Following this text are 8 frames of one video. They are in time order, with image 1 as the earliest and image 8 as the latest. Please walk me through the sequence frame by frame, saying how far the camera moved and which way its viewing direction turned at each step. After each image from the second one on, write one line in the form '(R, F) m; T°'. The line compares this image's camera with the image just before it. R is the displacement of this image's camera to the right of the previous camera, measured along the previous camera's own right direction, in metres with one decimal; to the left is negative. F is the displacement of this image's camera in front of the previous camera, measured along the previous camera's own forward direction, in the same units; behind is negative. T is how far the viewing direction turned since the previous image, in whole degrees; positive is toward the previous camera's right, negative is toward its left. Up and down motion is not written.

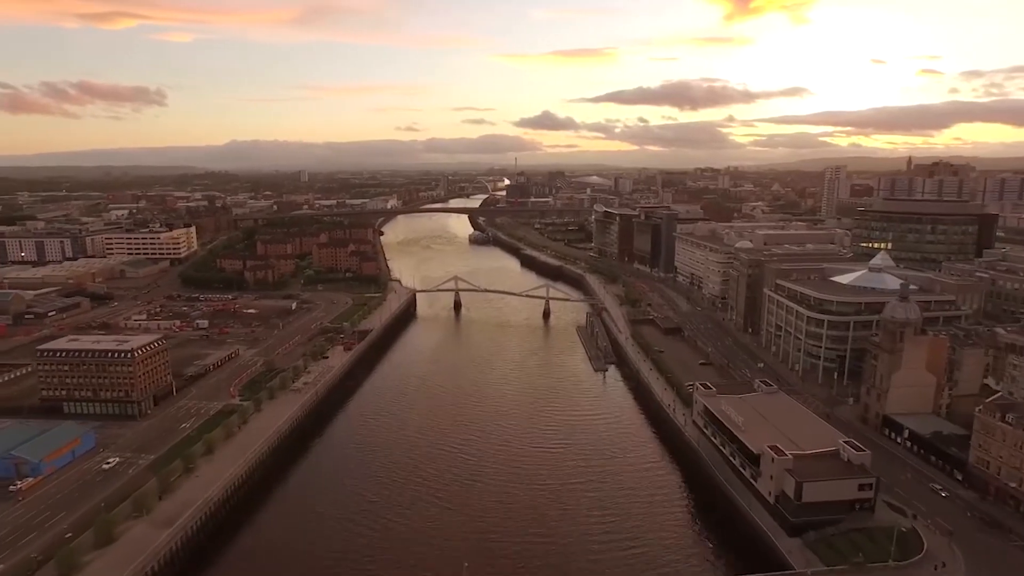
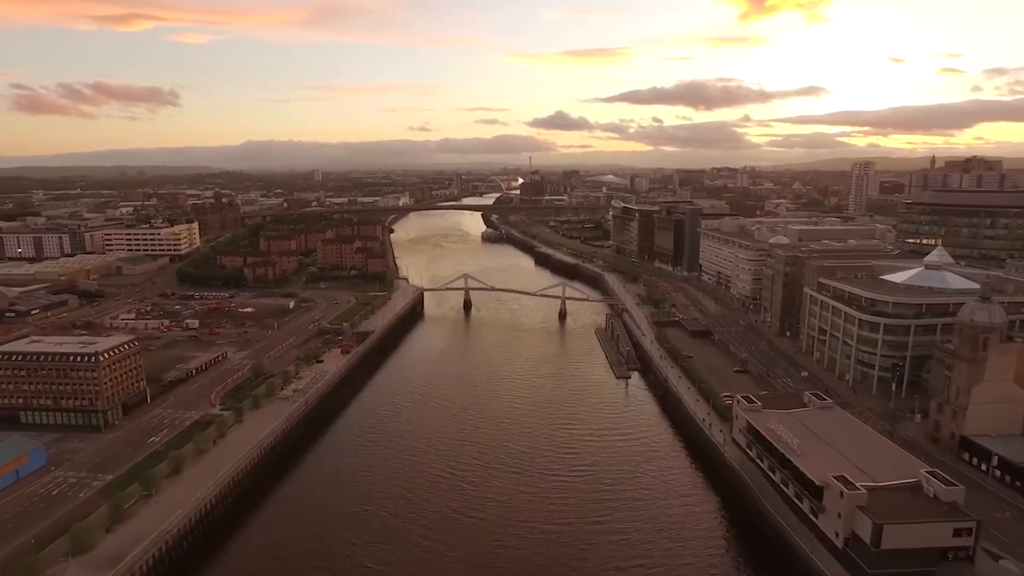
(0.0, +2.7) m; -1°
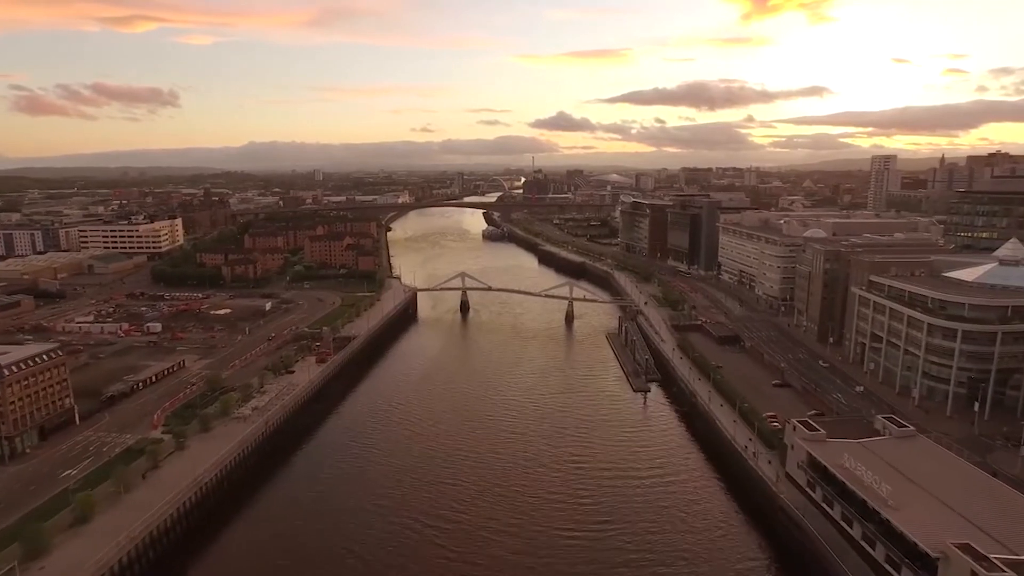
(+0.1, +3.7) m; 0°
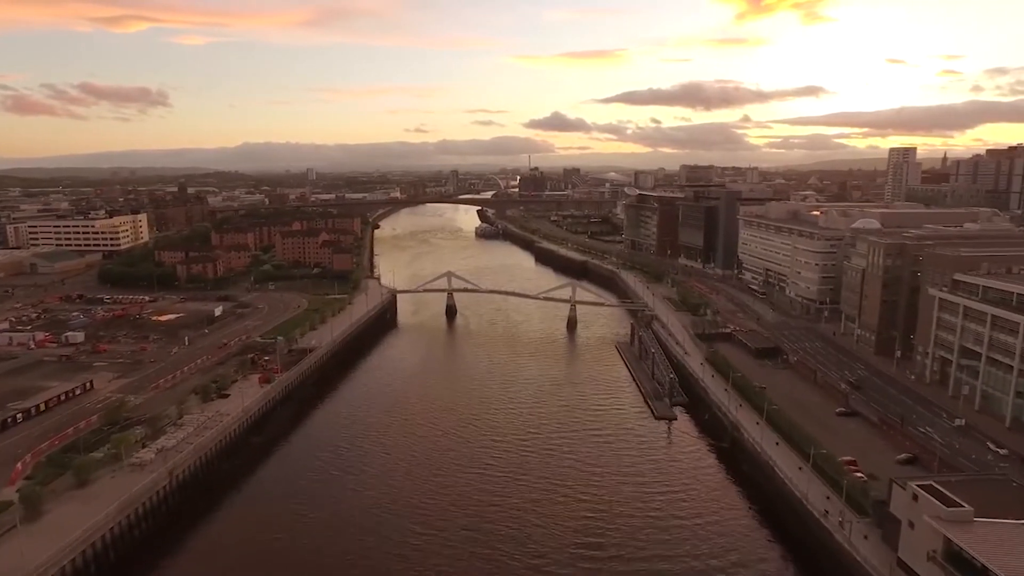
(+0.1, +4.8) m; 0°
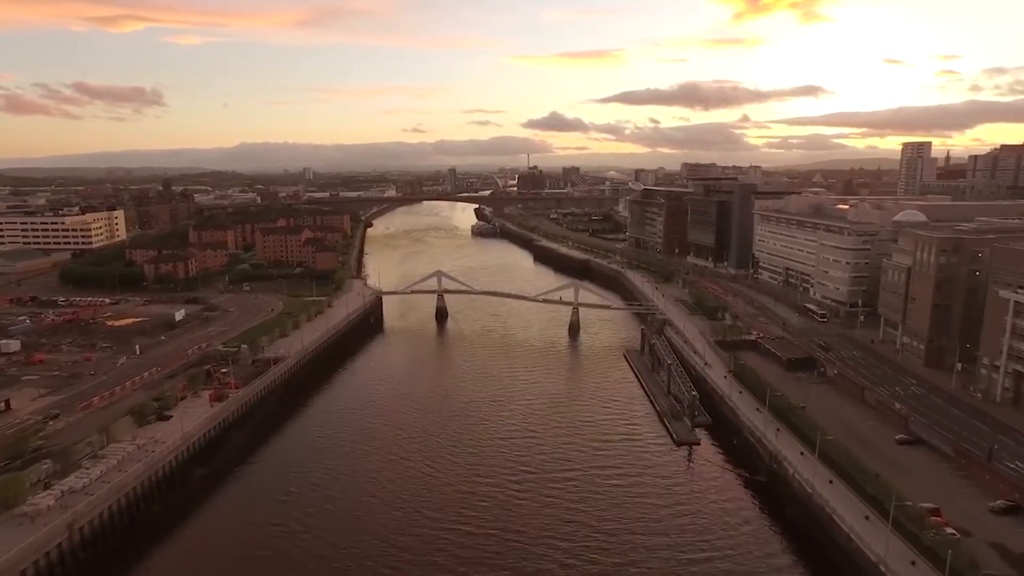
(+0.1, +2.9) m; 0°
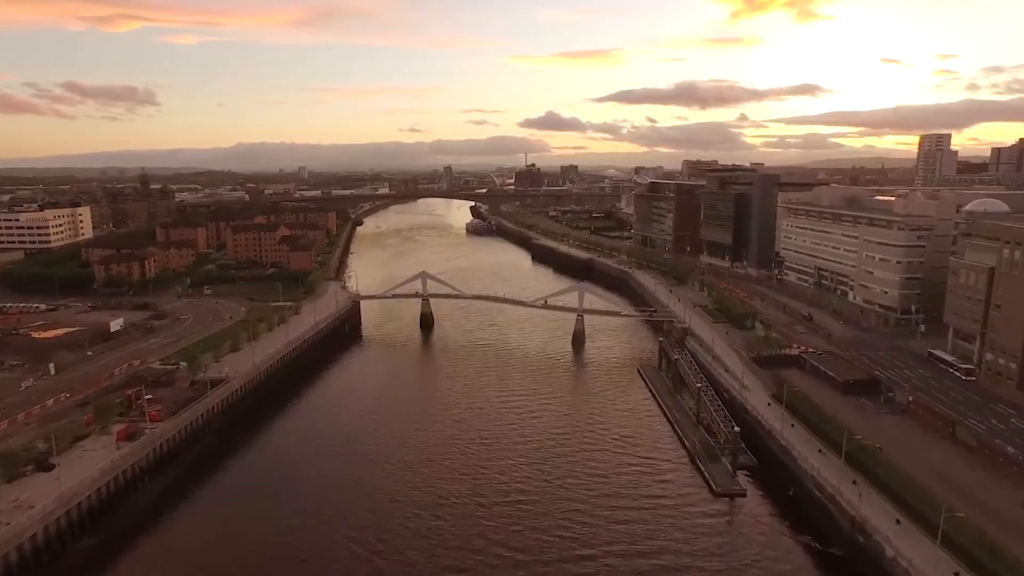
(+0.1, +3.7) m; 0°
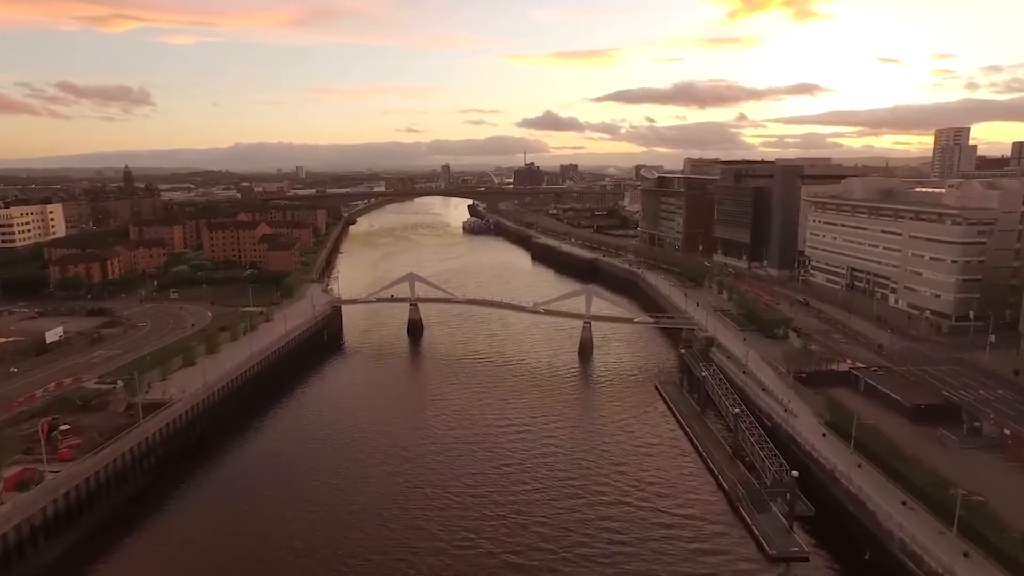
(0.0, +2.8) m; 0°
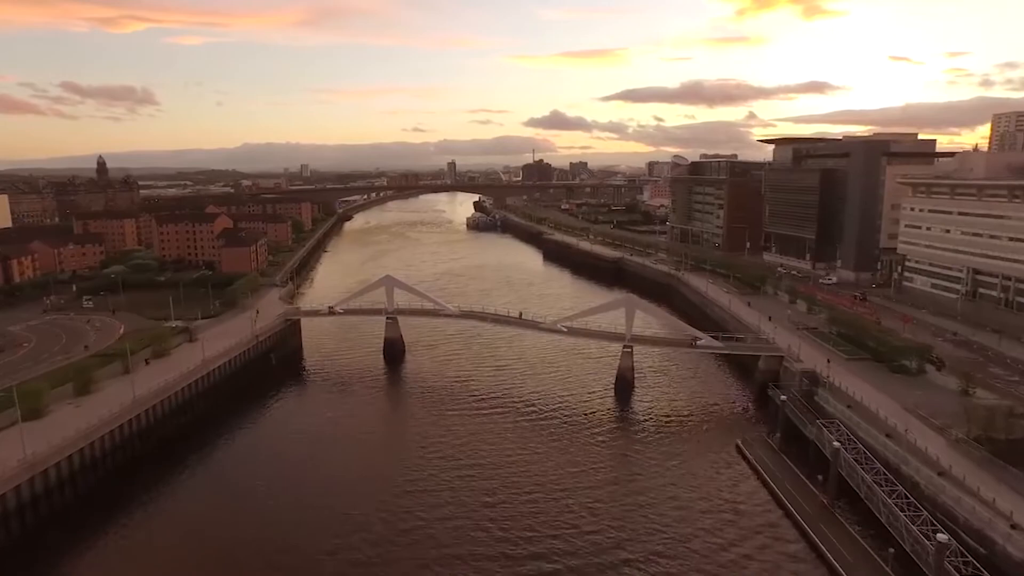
(-0.1, +6.1) m; -1°
